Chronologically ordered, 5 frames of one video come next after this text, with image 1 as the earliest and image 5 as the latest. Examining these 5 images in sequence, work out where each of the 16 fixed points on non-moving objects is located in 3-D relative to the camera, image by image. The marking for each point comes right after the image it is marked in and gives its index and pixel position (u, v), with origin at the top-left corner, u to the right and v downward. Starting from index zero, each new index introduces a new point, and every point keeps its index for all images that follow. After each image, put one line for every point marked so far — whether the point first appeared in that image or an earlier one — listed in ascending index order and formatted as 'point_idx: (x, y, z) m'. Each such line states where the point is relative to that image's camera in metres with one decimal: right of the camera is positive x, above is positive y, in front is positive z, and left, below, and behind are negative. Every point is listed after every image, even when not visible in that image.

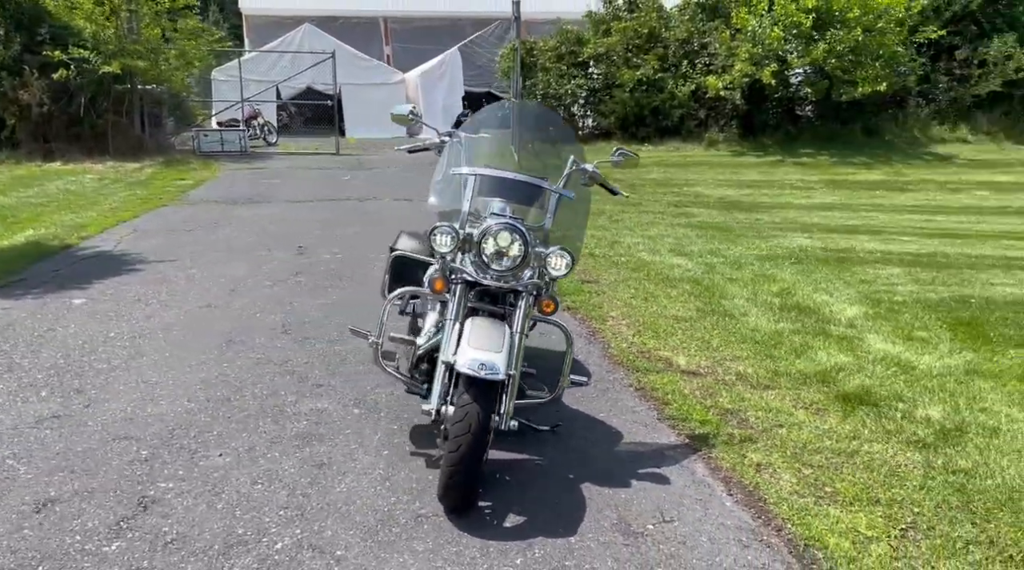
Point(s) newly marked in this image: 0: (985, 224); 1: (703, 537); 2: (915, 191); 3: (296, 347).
0: (+6.1, +0.8, +12.1) m
1: (+0.8, -1.1, +4.0) m
2: (+6.0, +1.4, +14.1) m
3: (-1.6, -0.5, +6.9) m
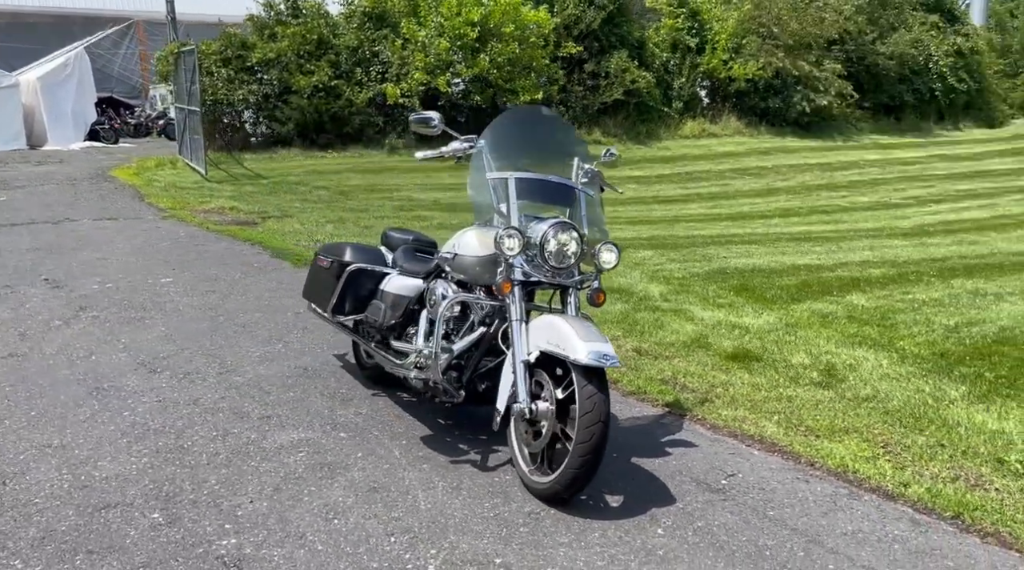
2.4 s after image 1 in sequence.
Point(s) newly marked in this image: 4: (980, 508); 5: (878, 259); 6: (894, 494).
0: (+2.2, +1.1, +14.4) m
1: (+1.3, -1.0, +4.8) m
2: (+1.3, +1.7, +16.1) m
3: (-2.1, -0.7, +6.3) m
4: (+2.2, -1.0, +4.4) m
5: (+4.1, +0.3, +10.5) m
6: (+1.9, -1.0, +4.6) m
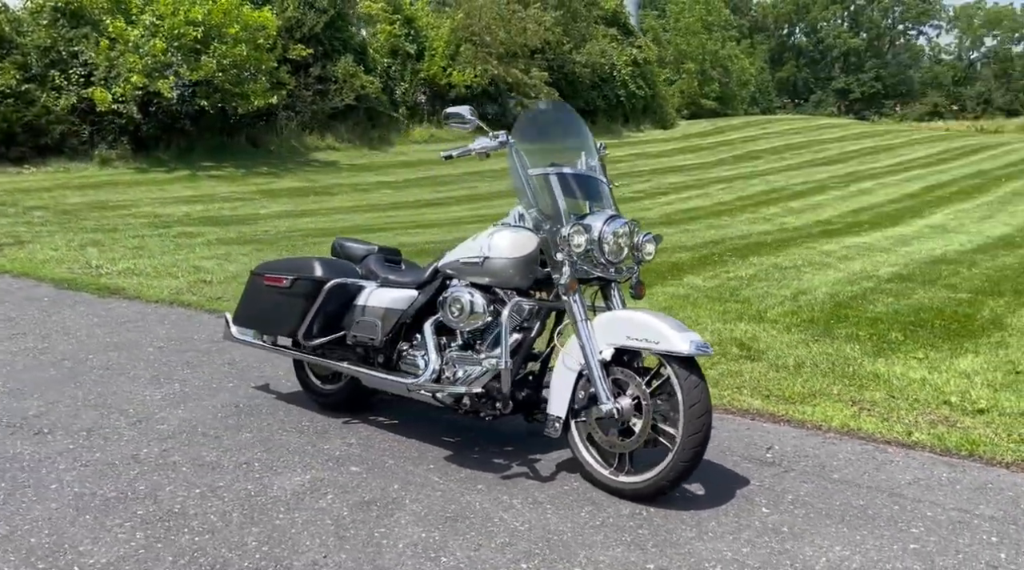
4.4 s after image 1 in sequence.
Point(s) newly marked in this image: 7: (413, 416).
0: (-1.3, +1.1, +14.3) m
1: (+1.6, -0.9, +5.1) m
2: (-2.9, +1.5, +15.5) m
3: (-2.2, -0.9, +5.2) m
4: (+2.5, -0.8, +5.1) m
5: (+1.9, +0.5, +11.4) m
6: (+2.1, -0.8, +5.1) m
7: (-0.6, -0.8, +5.5) m
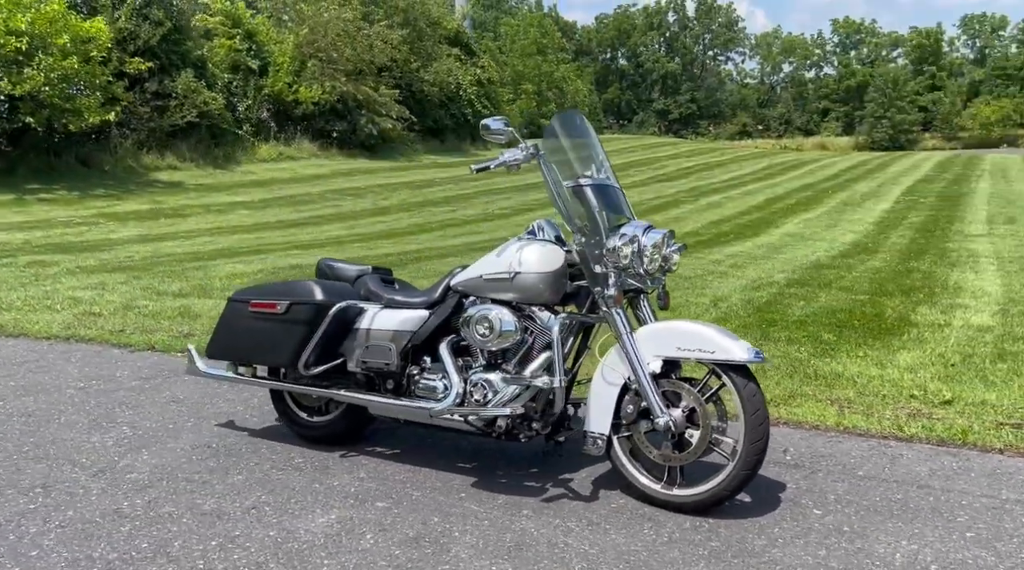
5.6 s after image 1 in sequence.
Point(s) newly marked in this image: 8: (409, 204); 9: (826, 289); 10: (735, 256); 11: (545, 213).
0: (-3.2, +0.7, +13.6) m
1: (+1.6, -0.9, +5.1) m
2: (-5.0, +1.0, +14.4) m
3: (-2.1, -1.0, +4.5) m
4: (+2.6, -0.8, +5.3) m
5: (+0.6, +0.3, +11.4) m
6: (+2.2, -0.8, +5.3) m
7: (-0.5, -0.9, +5.1) m
8: (-1.9, +1.5, +17.0) m
9: (+3.1, 0.0, +9.3) m
10: (+2.6, +0.3, +11.4) m
11: (+0.5, +1.2, +15.7) m
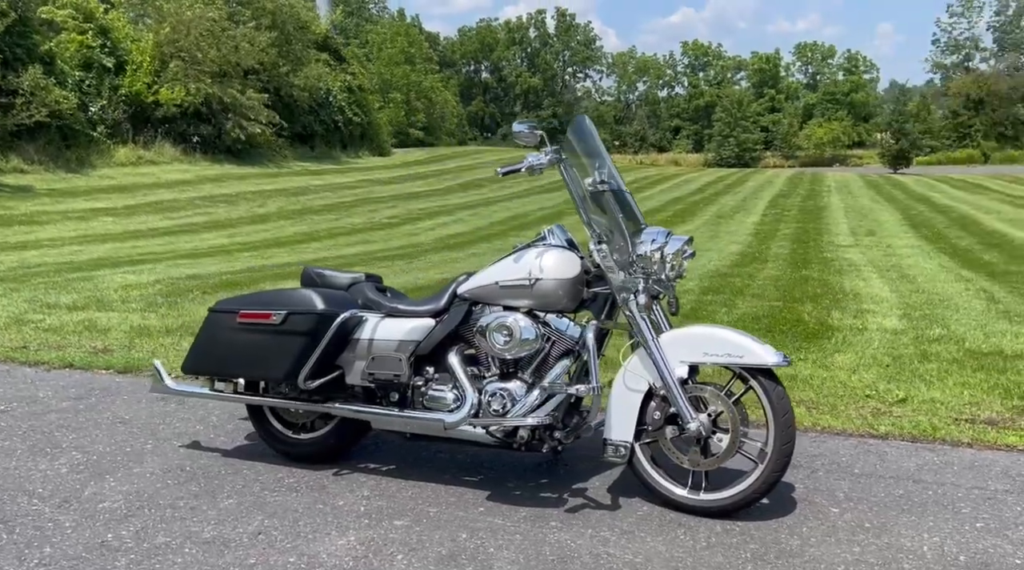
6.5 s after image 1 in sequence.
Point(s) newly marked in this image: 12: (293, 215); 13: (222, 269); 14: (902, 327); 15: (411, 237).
0: (-4.6, +0.5, +12.8) m
1: (+1.6, -0.9, +5.2) m
2: (-6.5, +0.8, +13.3) m
3: (-1.9, -1.0, +3.9) m
4: (+2.5, -0.8, +5.6) m
5: (-0.5, +0.2, +11.3) m
6: (+2.1, -0.9, +5.5) m
7: (-0.5, -0.9, +4.8) m
8: (-3.9, +1.3, +16.3) m
9: (+2.3, -0.1, +9.6) m
10: (+1.5, +0.2, +11.6) m
11: (-1.3, +1.0, +15.4) m
12: (-3.9, +1.3, +16.5) m
13: (-3.4, +0.2, +10.9) m
14: (+3.4, -0.4, +8.4) m
15: (-1.6, +0.7, +14.3) m
